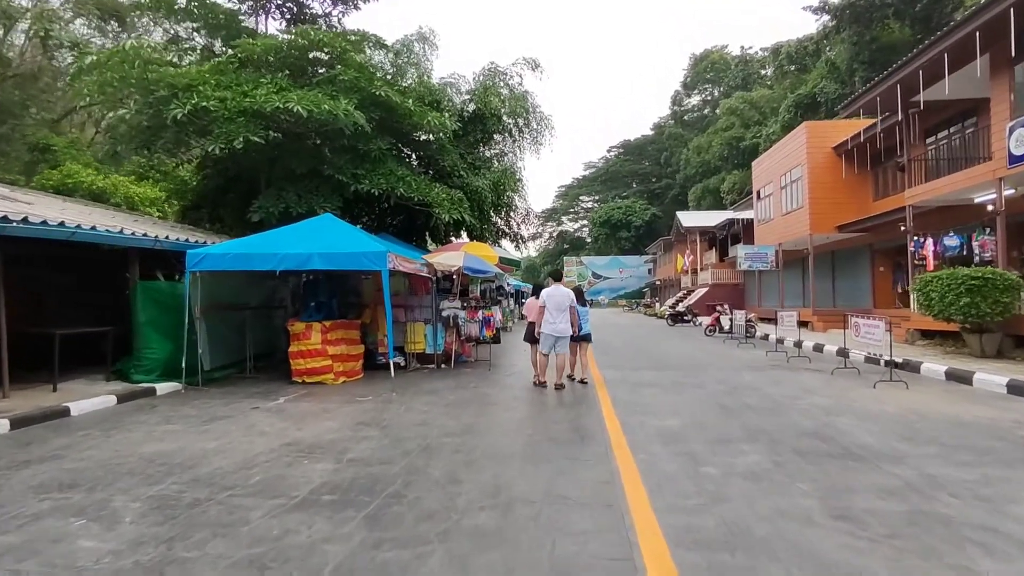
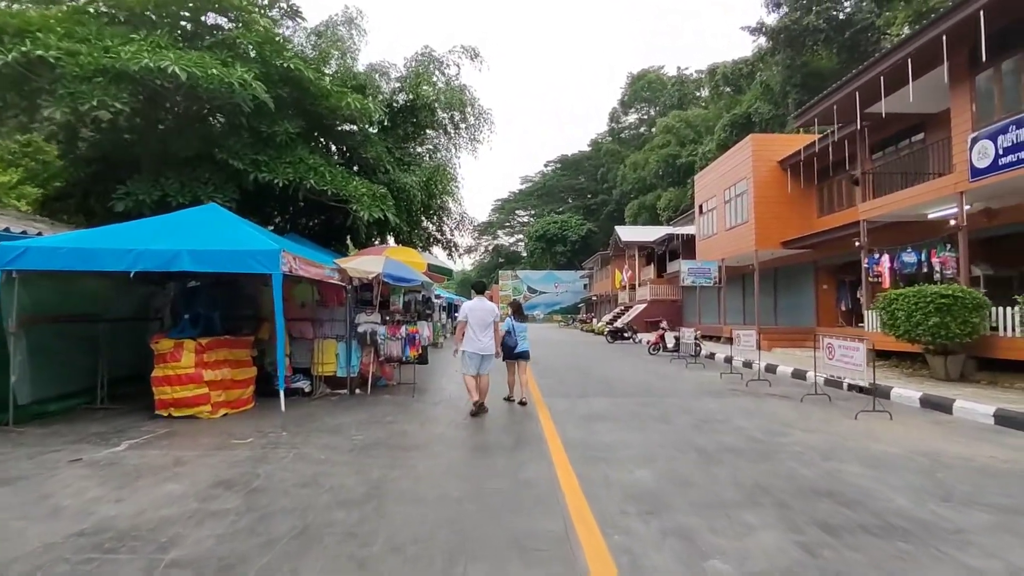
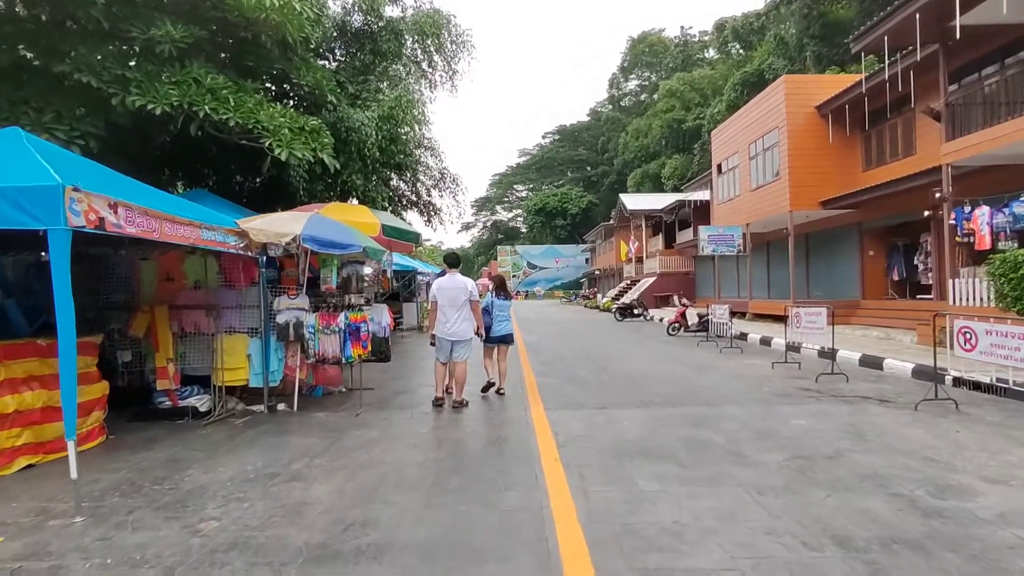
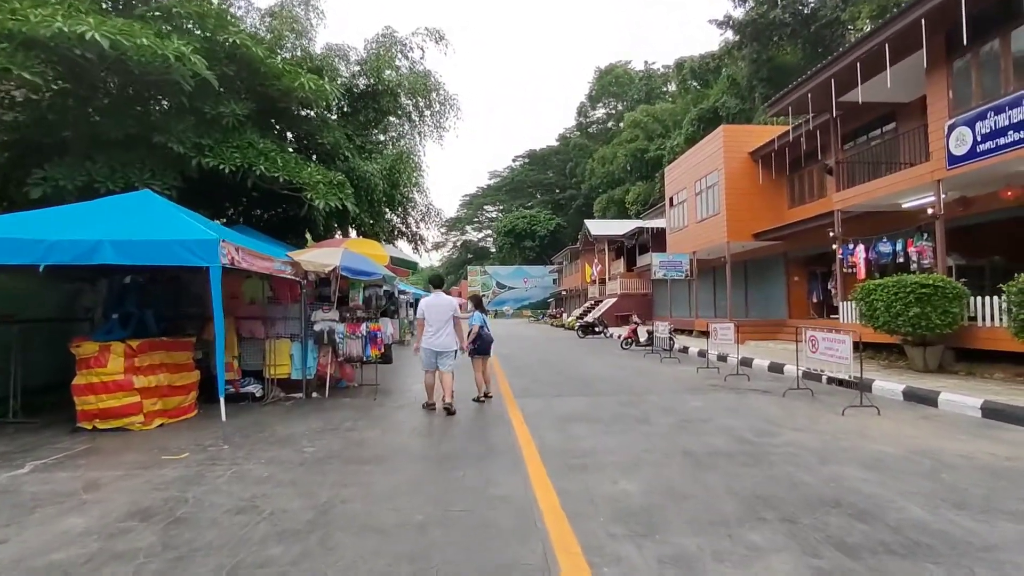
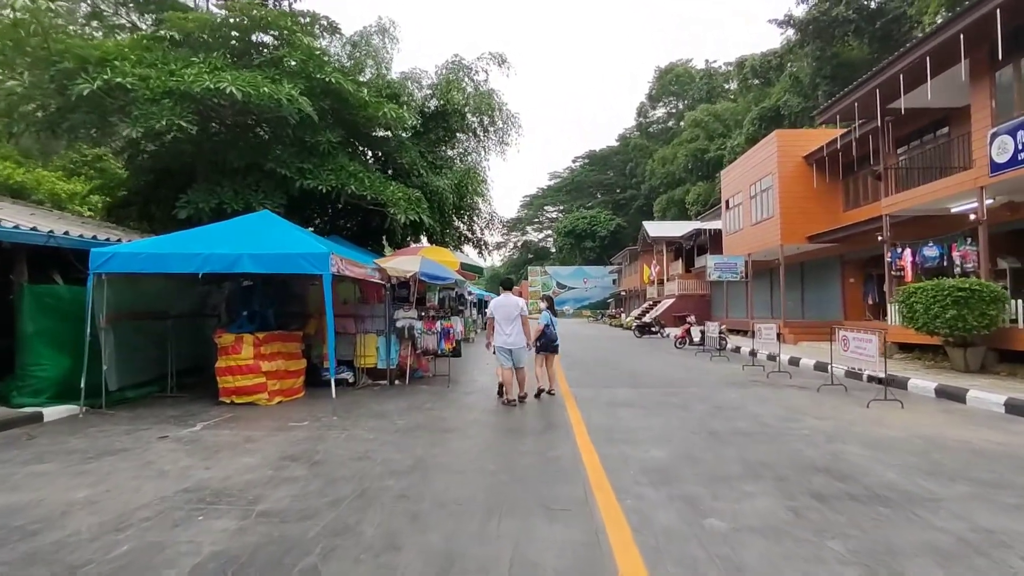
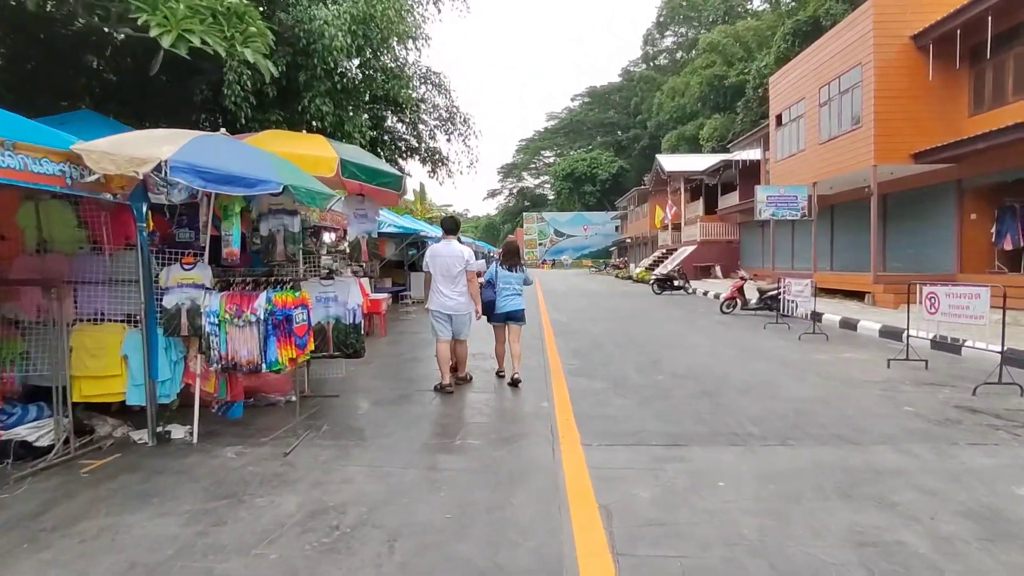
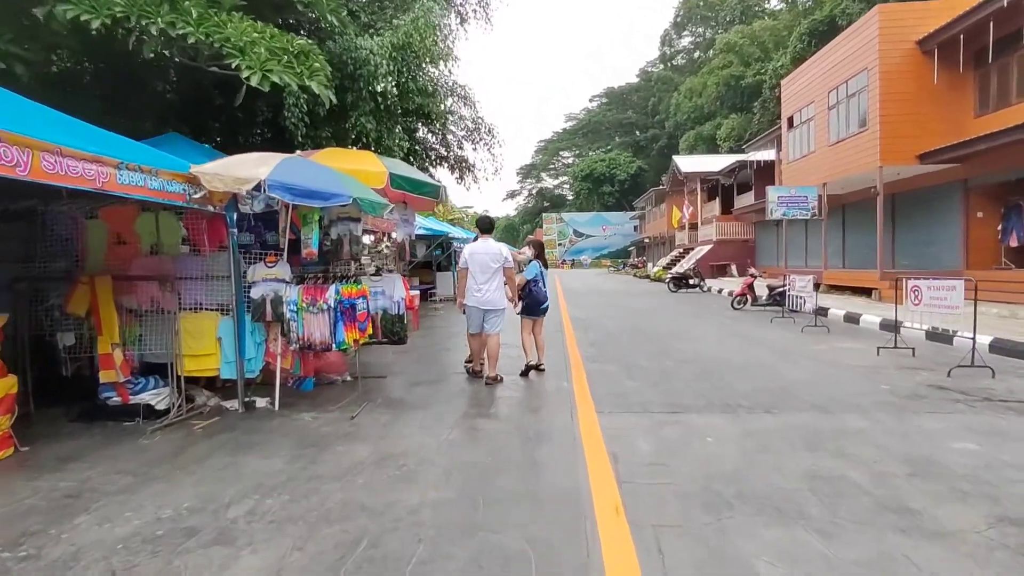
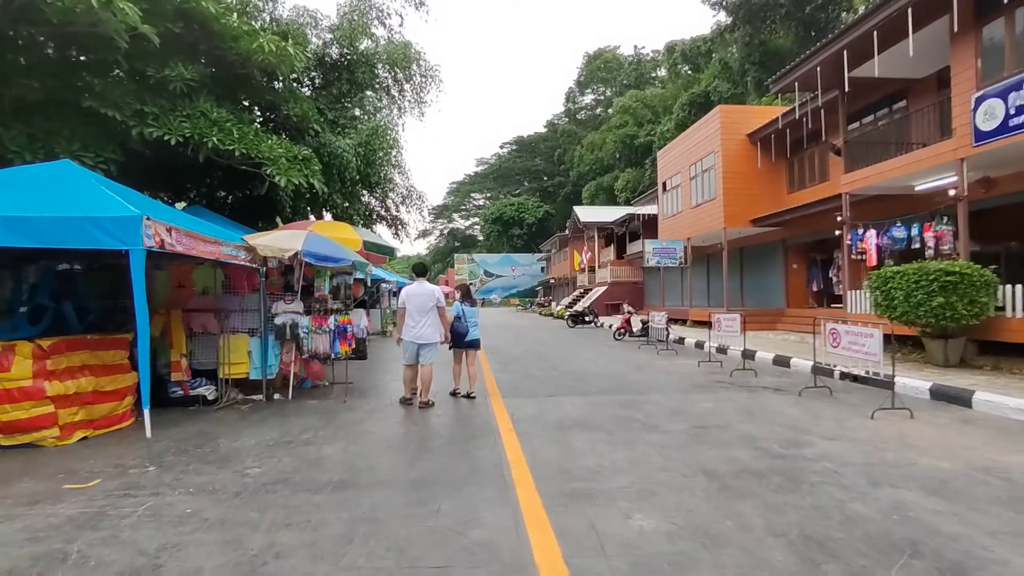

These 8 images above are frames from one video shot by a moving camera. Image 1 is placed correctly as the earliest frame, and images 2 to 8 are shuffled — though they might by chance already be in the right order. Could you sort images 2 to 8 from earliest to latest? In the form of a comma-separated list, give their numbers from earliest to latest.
5, 2, 4, 8, 3, 7, 6
